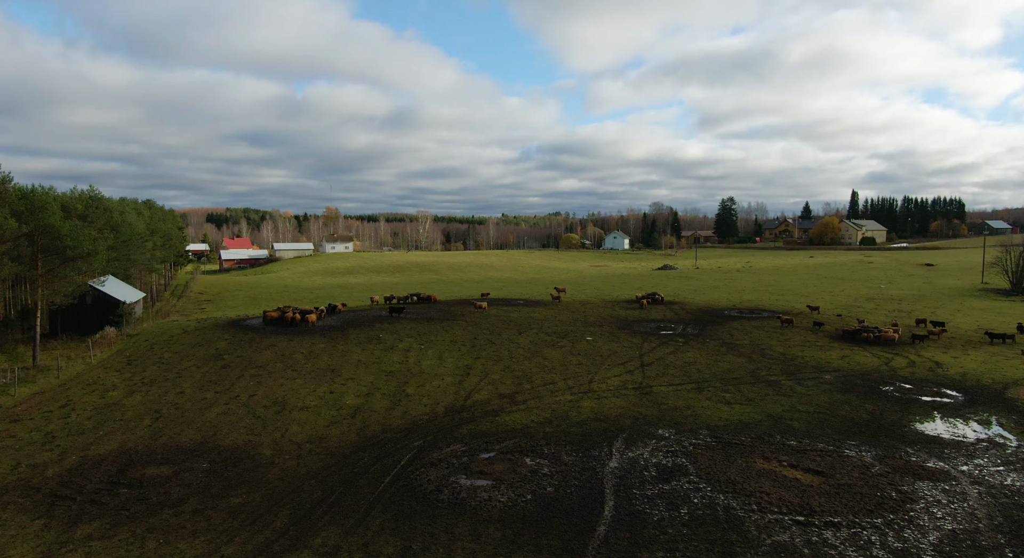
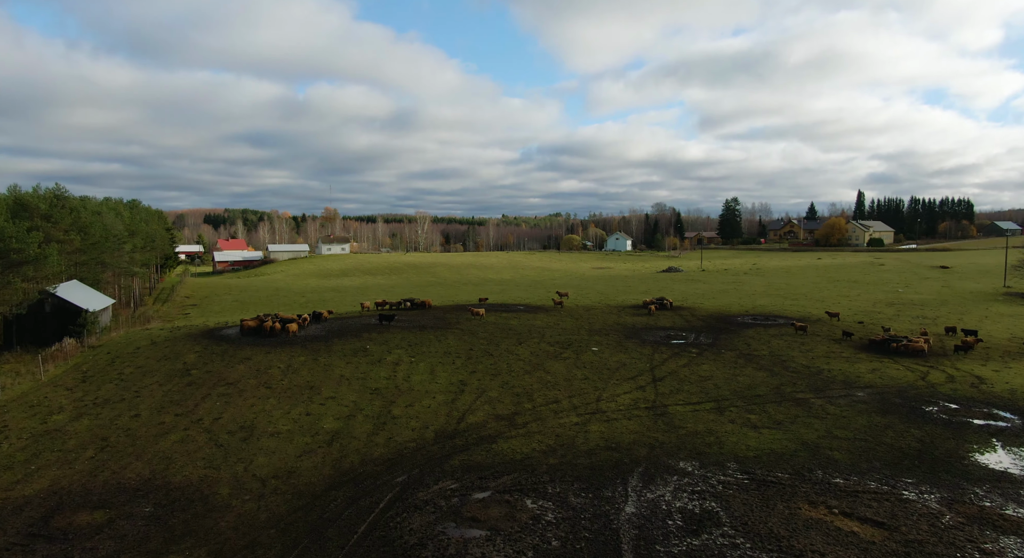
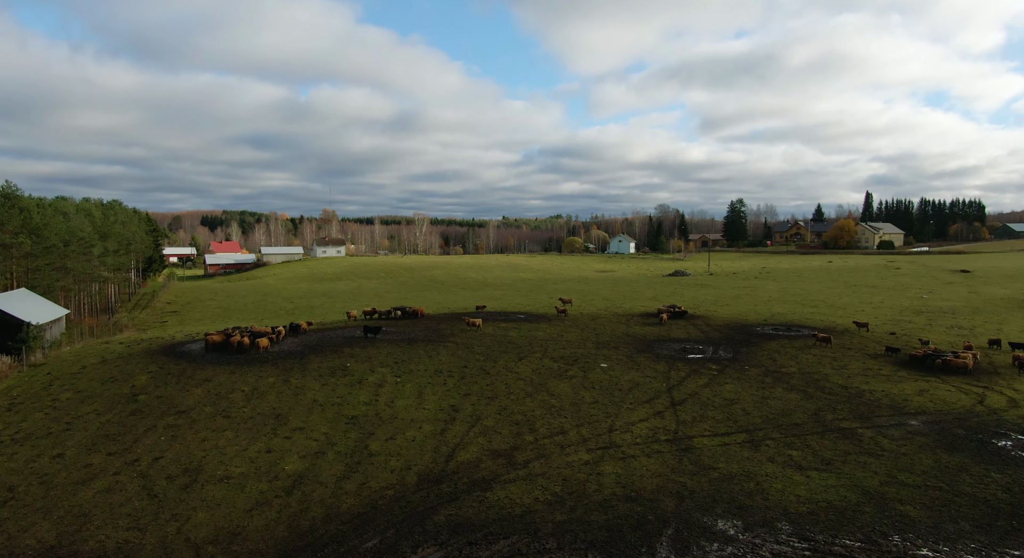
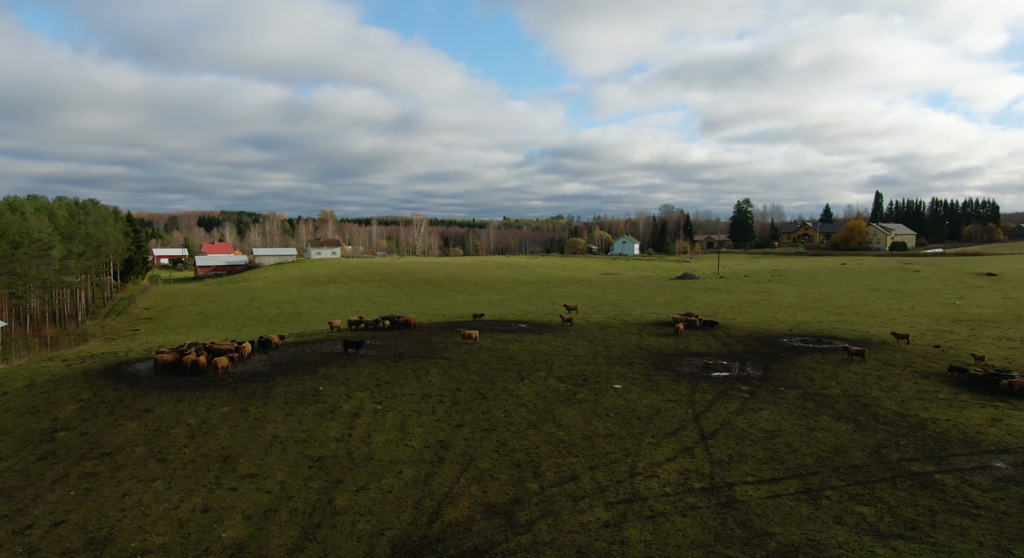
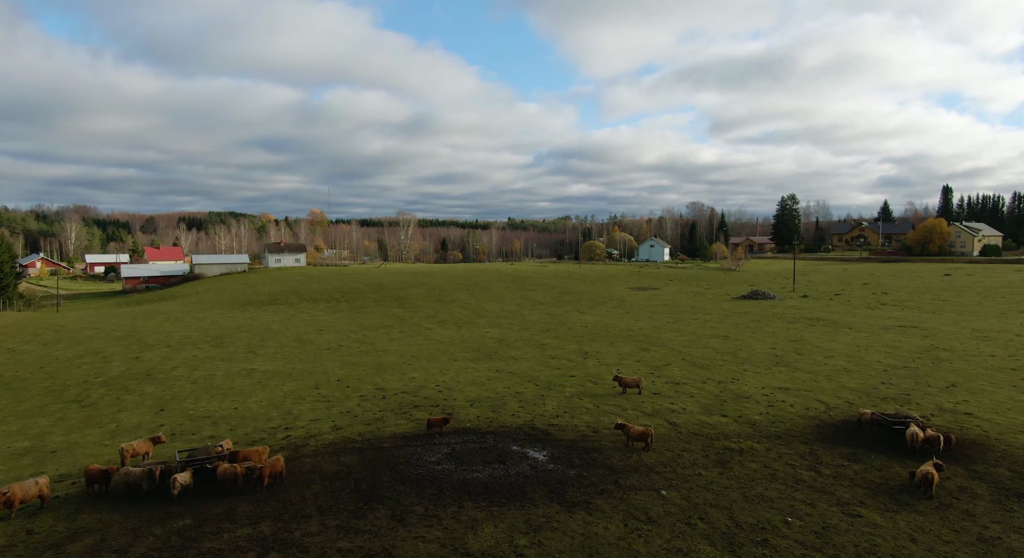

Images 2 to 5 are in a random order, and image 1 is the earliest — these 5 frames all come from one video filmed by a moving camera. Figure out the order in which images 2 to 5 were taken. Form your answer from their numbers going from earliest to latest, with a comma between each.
2, 3, 4, 5
